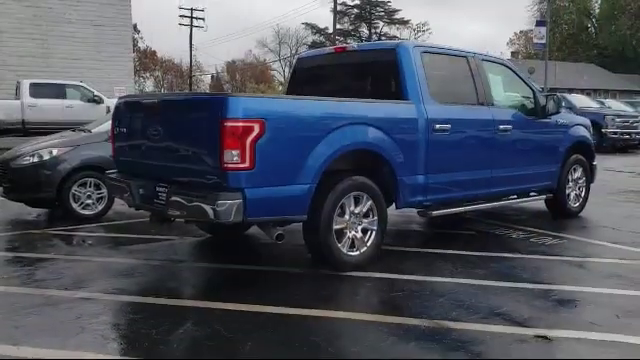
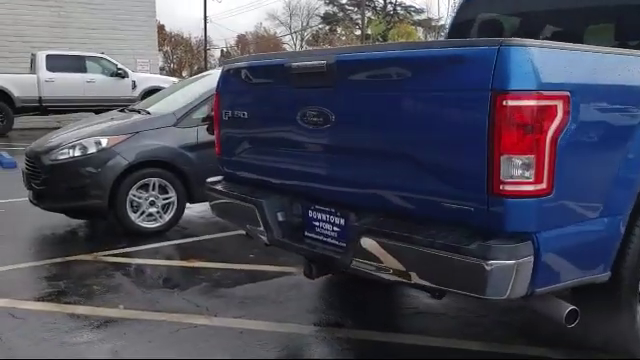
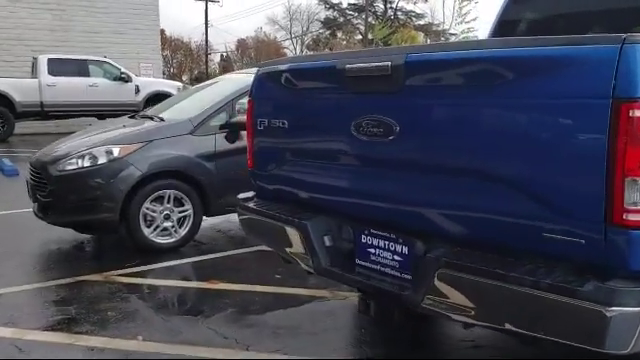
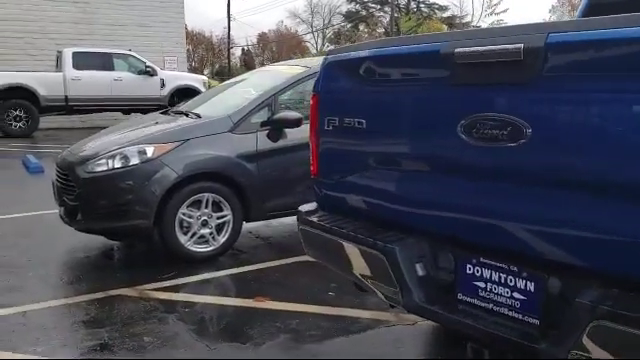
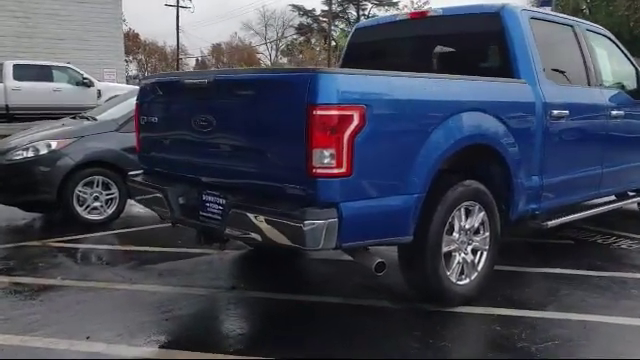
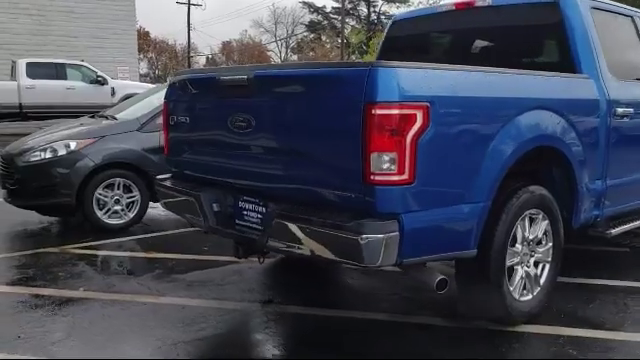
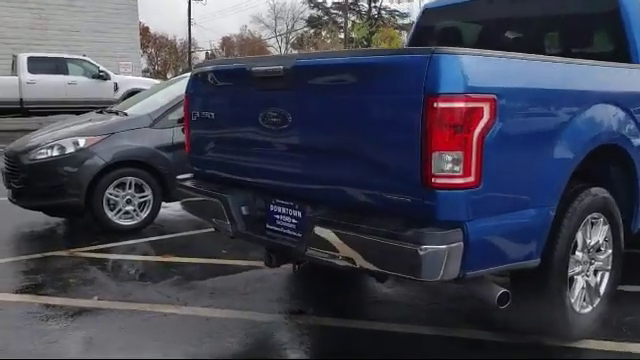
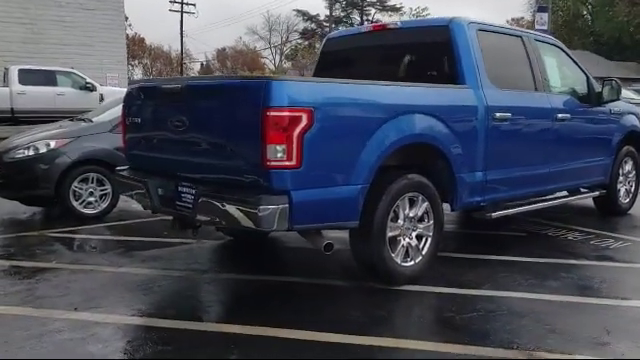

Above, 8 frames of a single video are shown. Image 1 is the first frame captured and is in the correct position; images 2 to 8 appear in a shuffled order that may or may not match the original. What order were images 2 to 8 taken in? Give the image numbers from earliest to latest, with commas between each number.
8, 5, 6, 7, 2, 3, 4
